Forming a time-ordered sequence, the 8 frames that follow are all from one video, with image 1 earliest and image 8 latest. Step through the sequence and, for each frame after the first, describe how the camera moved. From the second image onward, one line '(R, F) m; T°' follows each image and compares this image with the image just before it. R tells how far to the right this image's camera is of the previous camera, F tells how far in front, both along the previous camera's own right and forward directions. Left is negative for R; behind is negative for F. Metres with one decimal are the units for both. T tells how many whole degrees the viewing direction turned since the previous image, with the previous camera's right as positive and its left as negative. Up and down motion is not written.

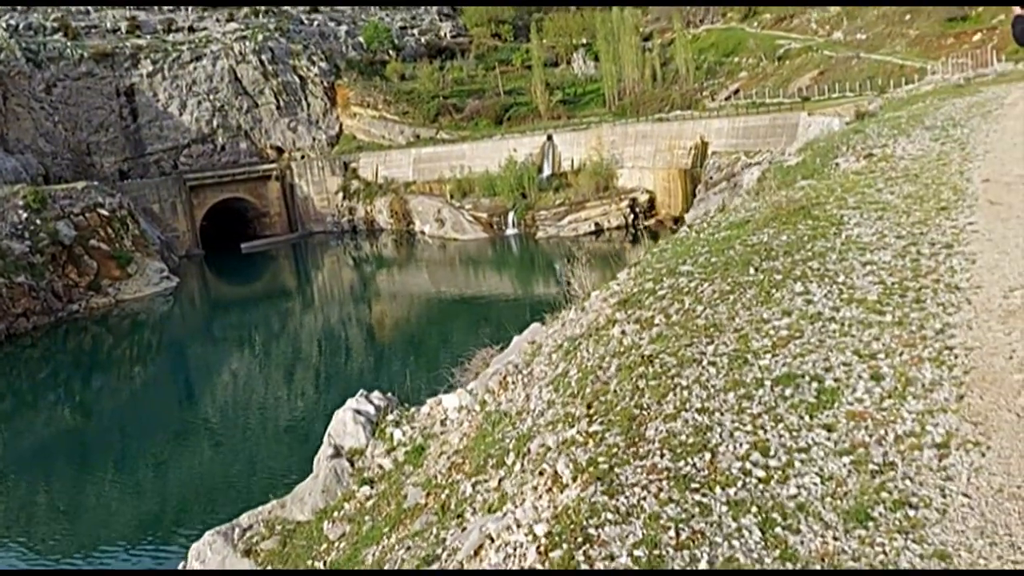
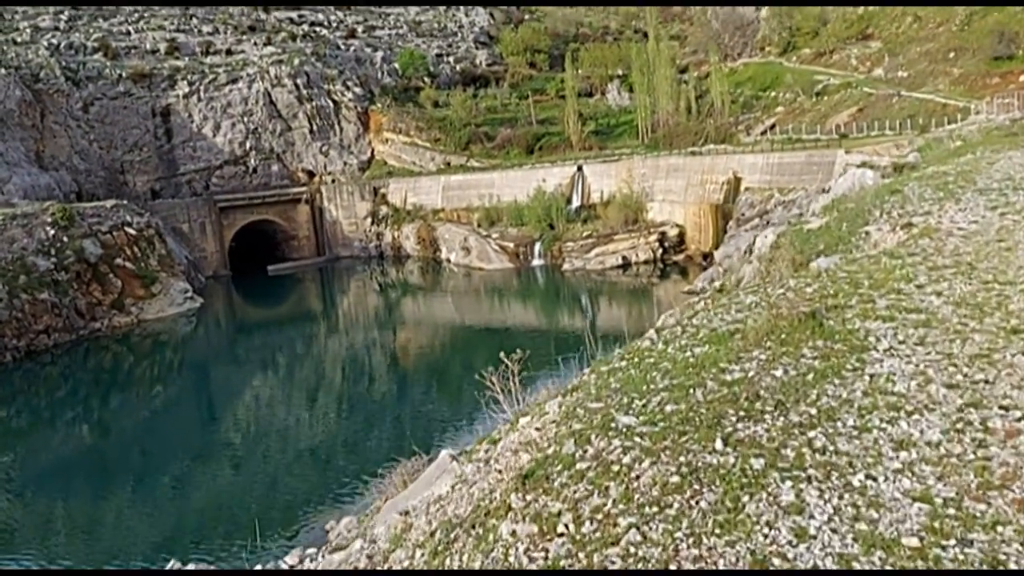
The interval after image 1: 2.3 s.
(+0.5, +1.1) m; -2°
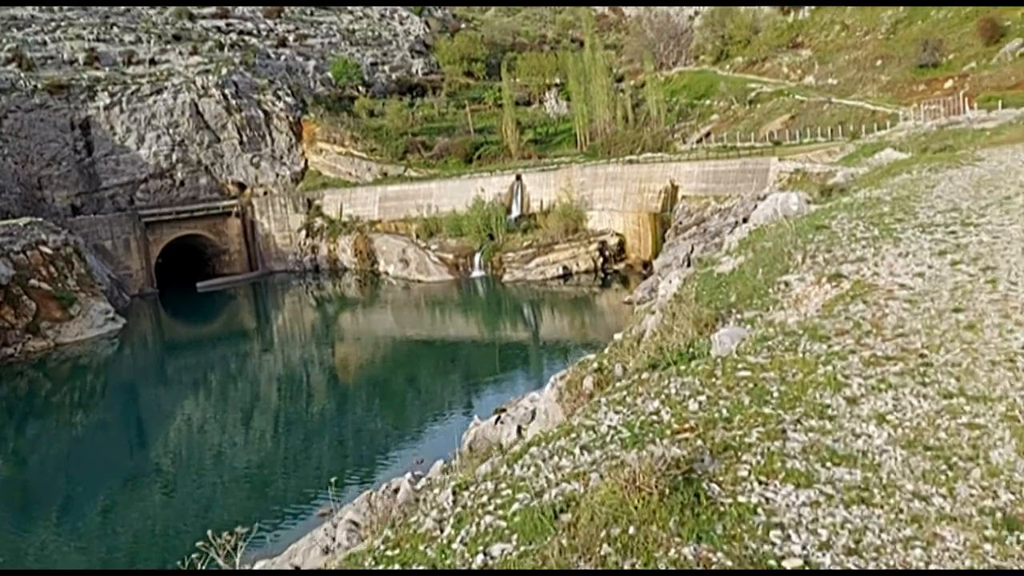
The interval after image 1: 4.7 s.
(-0.1, +1.3) m; +4°
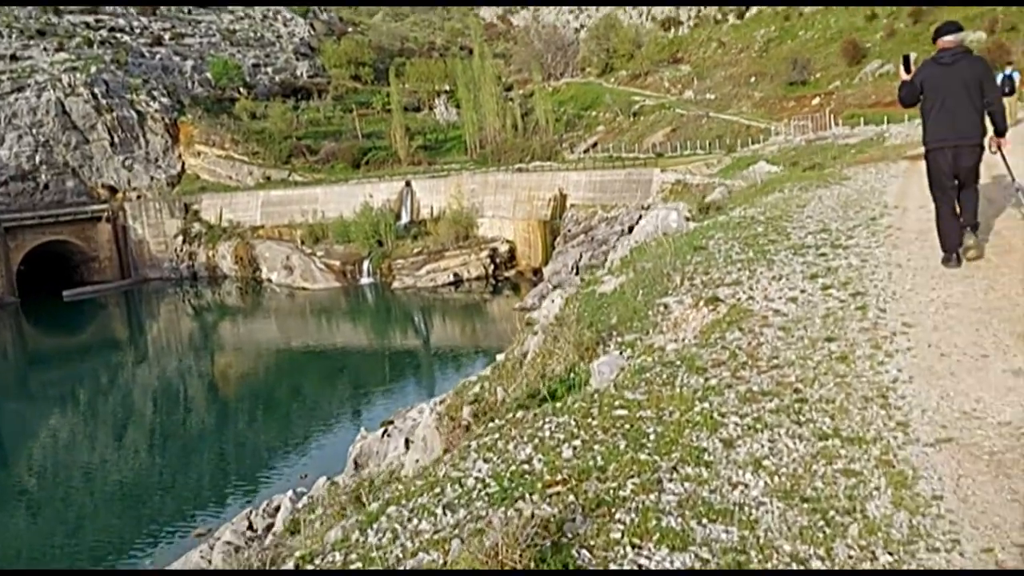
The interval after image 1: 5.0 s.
(+0.1, +0.1) m; +8°
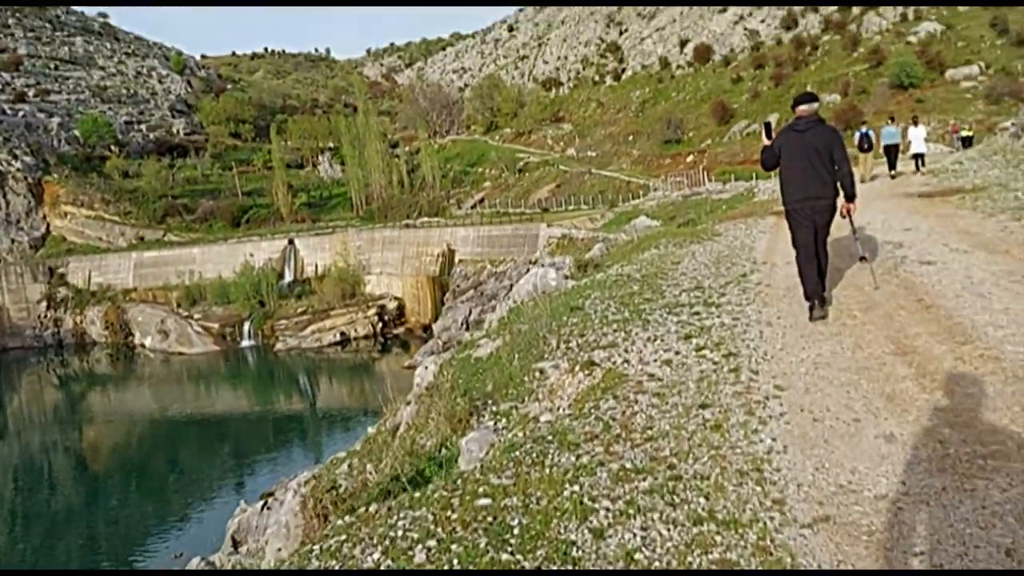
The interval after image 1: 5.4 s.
(+0.1, +0.3) m; +8°
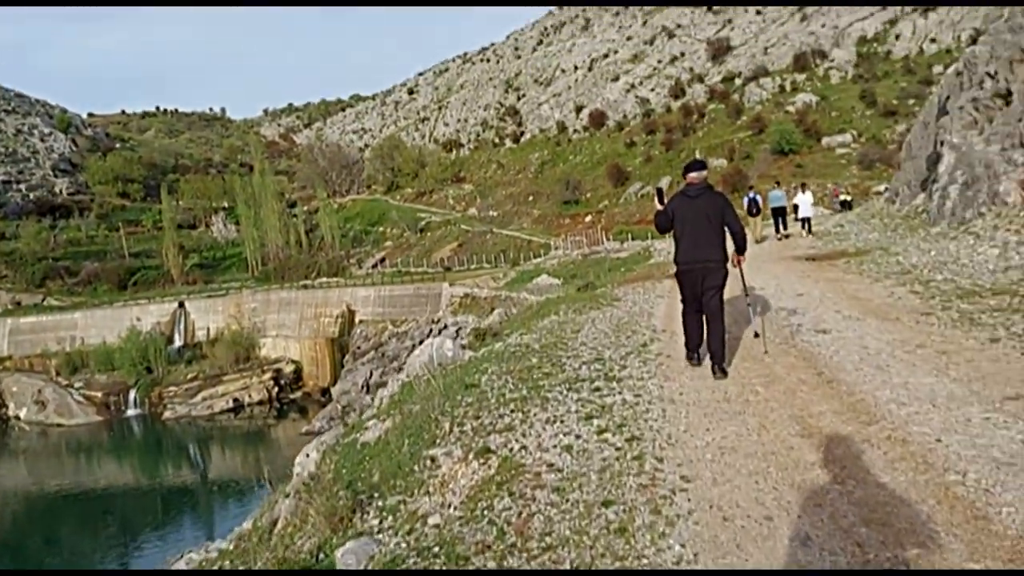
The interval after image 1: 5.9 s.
(+0.1, +0.3) m; +7°
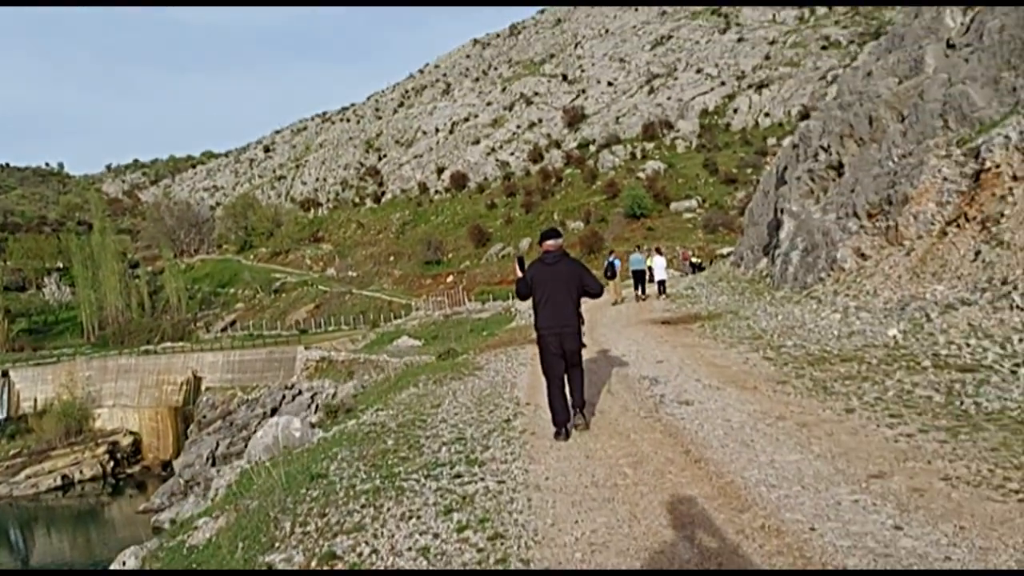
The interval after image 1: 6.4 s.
(+0.1, +0.3) m; +10°
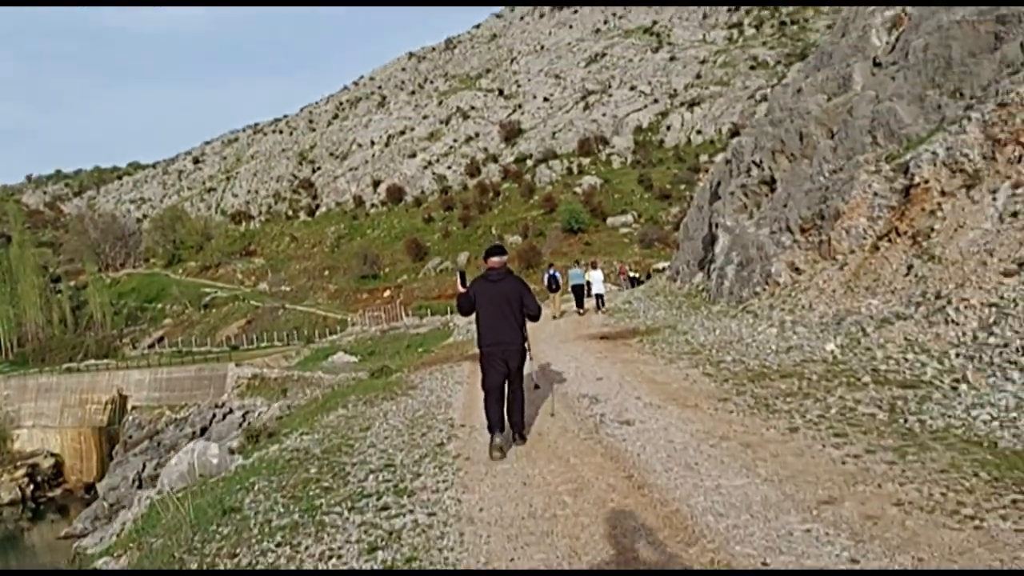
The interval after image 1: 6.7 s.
(0.0, +0.3) m; +4°
